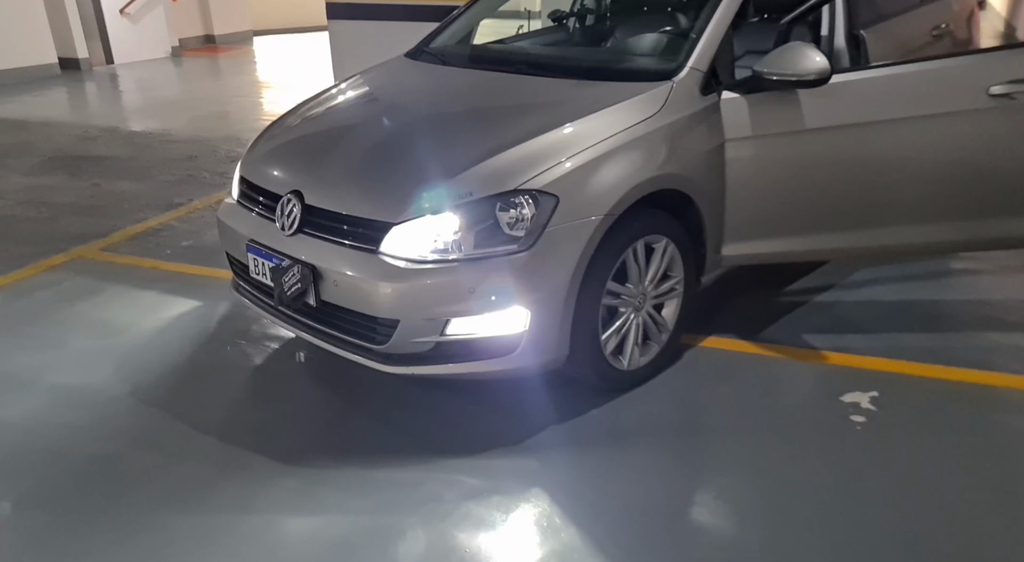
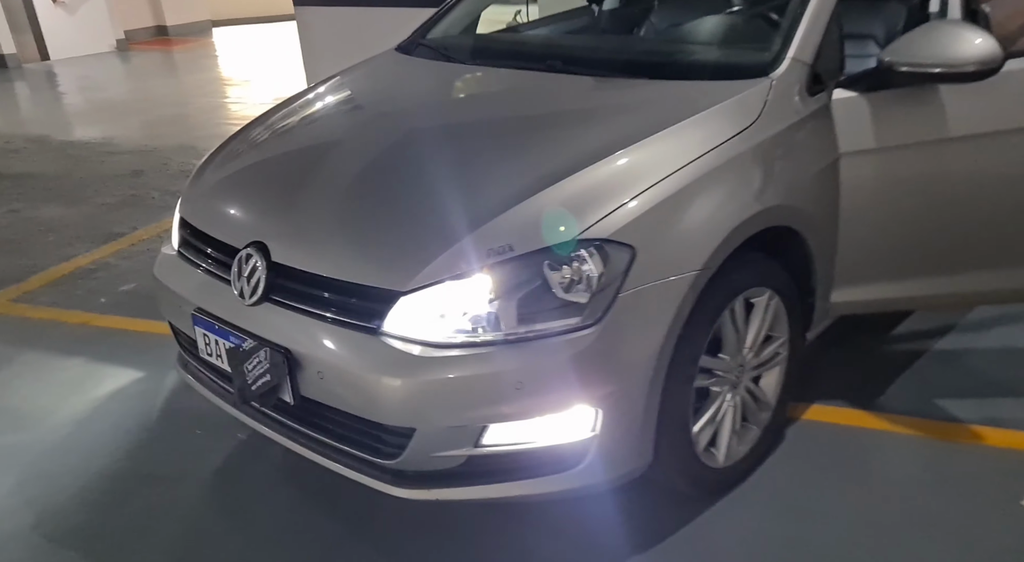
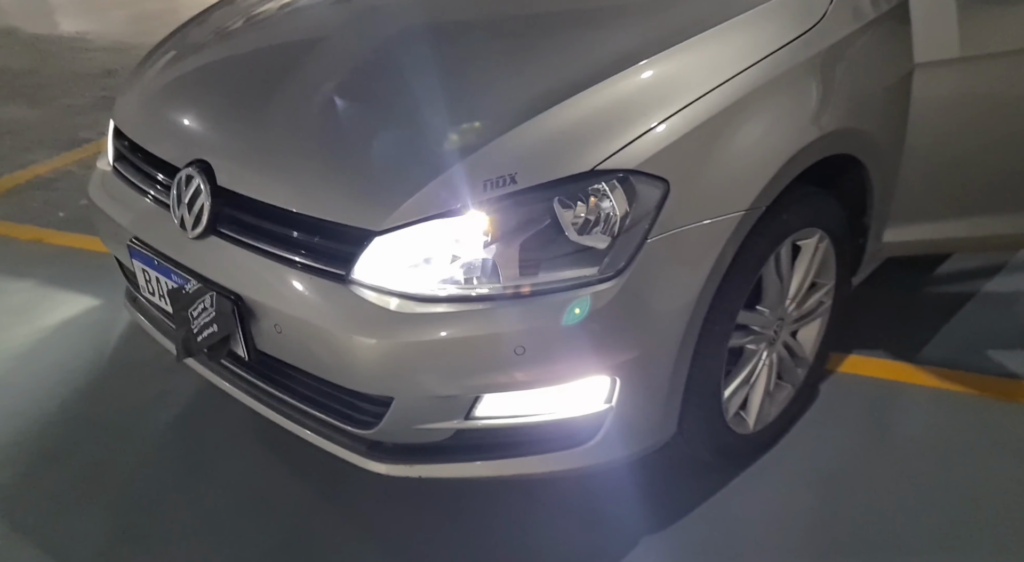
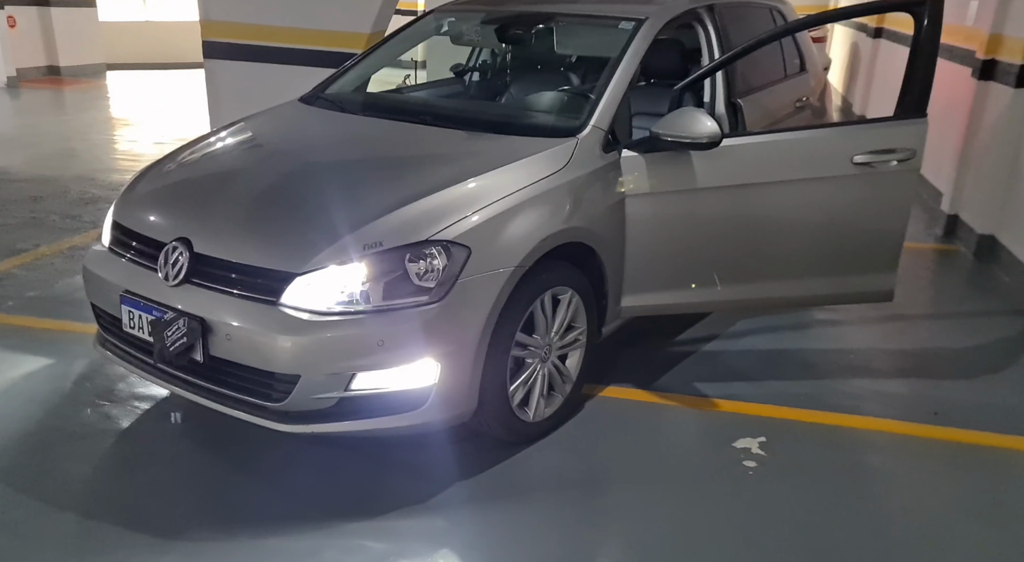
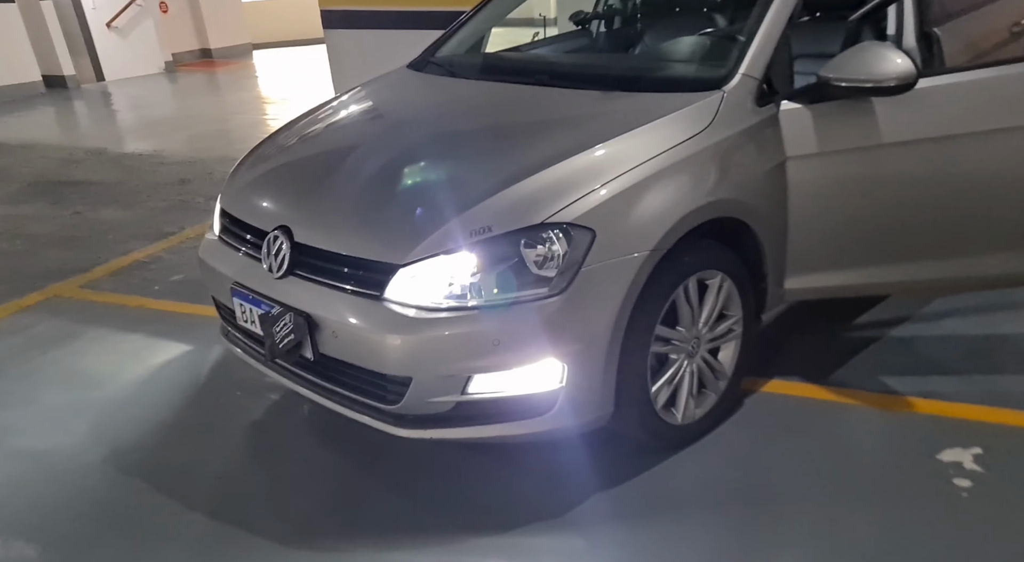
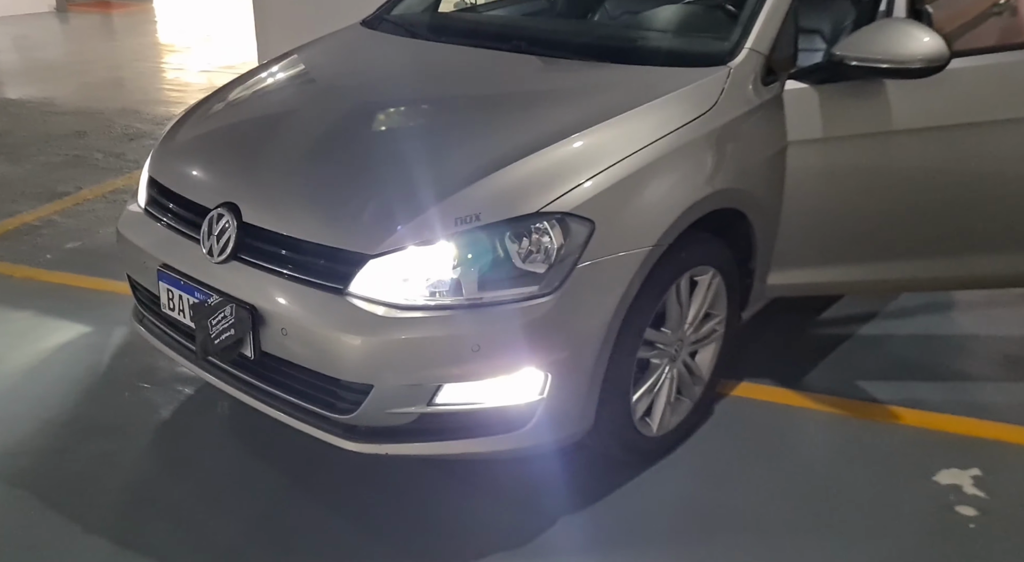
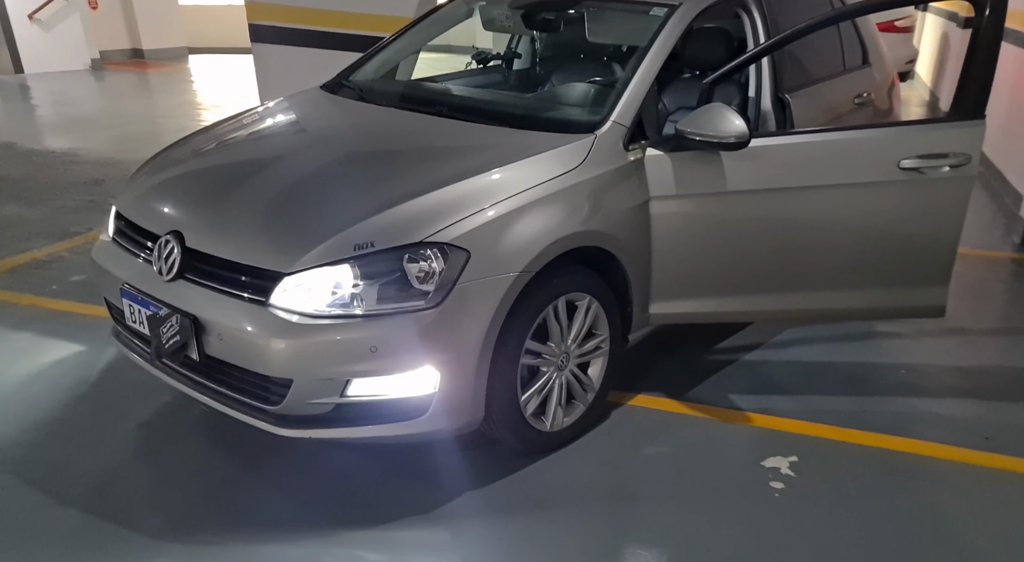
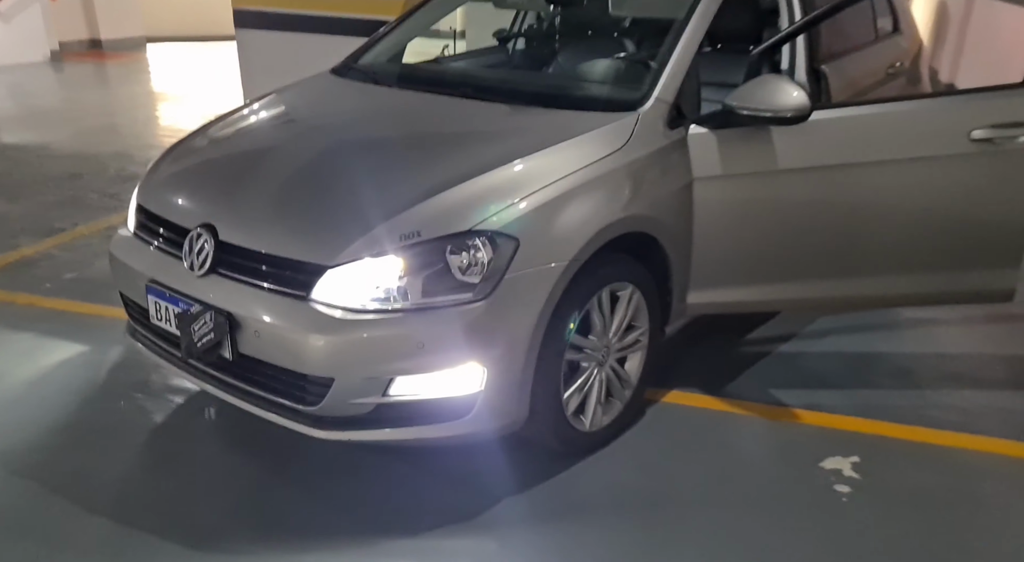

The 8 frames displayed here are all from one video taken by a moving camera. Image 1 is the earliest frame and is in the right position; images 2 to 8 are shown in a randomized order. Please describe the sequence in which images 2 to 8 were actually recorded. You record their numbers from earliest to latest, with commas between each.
5, 2, 3, 6, 8, 4, 7
